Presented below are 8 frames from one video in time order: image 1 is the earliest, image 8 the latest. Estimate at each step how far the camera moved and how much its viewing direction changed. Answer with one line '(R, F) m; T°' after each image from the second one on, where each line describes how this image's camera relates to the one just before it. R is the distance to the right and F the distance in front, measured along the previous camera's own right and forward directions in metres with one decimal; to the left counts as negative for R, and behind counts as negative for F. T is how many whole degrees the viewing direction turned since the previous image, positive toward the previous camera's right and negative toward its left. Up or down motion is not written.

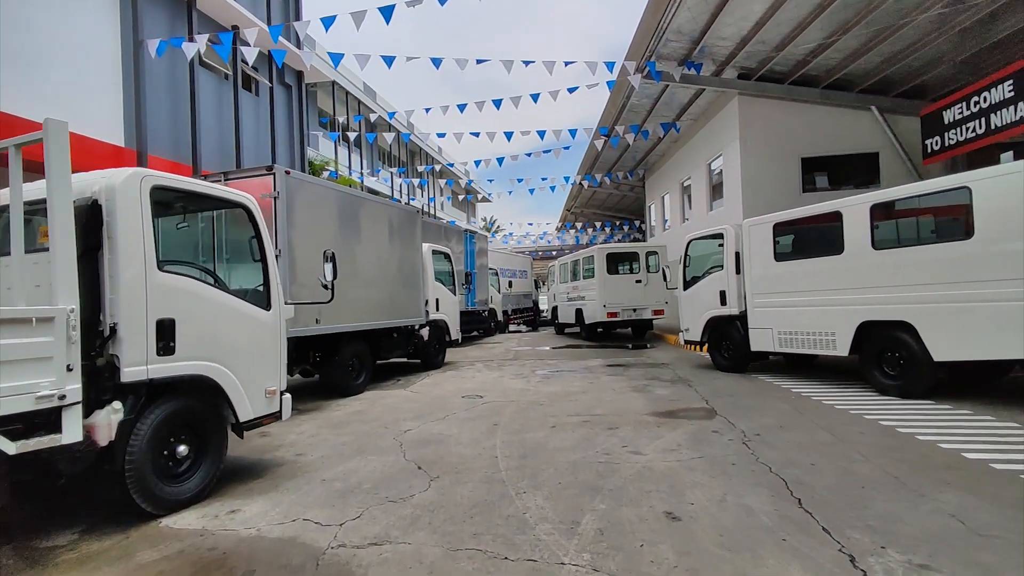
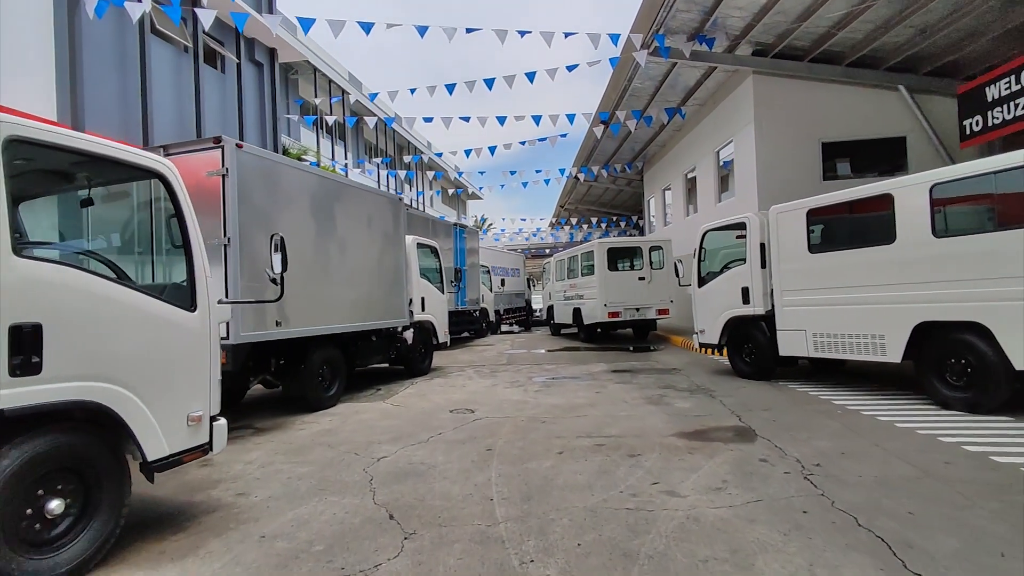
(-0.1, +1.1) m; +1°
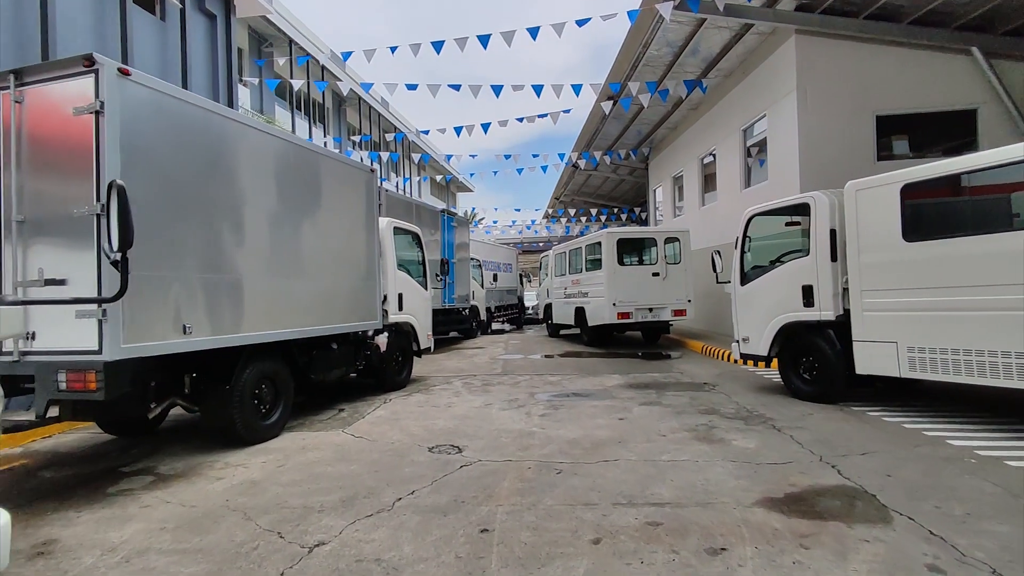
(-0.1, +1.7) m; +1°
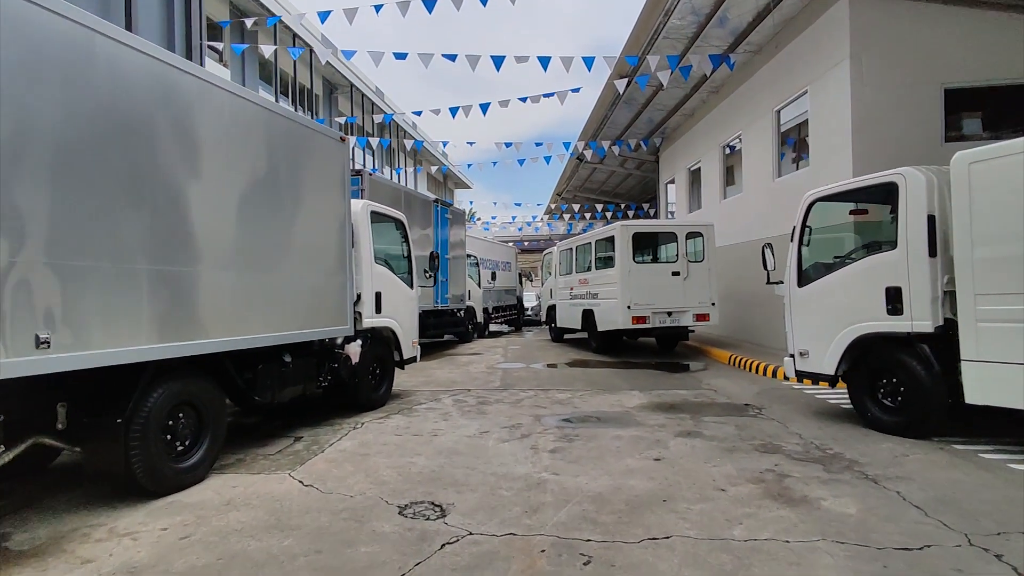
(-0.1, +1.4) m; 0°
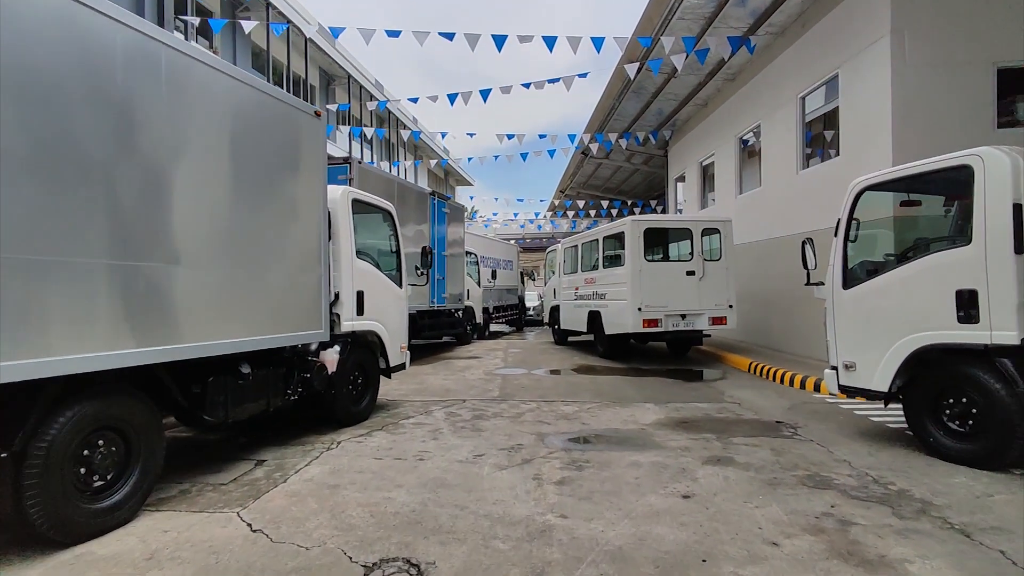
(0.0, +0.8) m; 0°
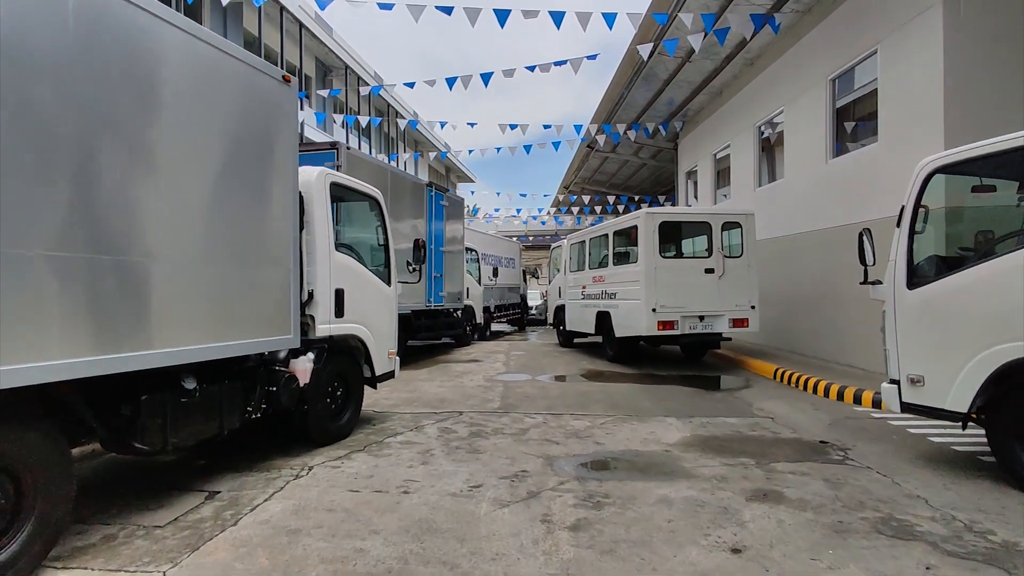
(0.0, +0.8) m; 0°
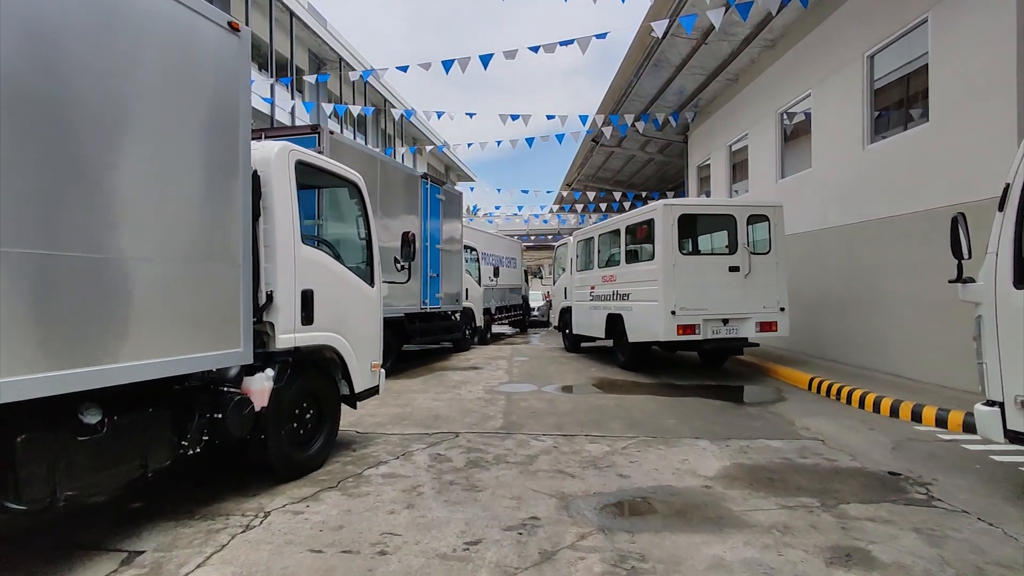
(0.0, +0.9) m; 0°
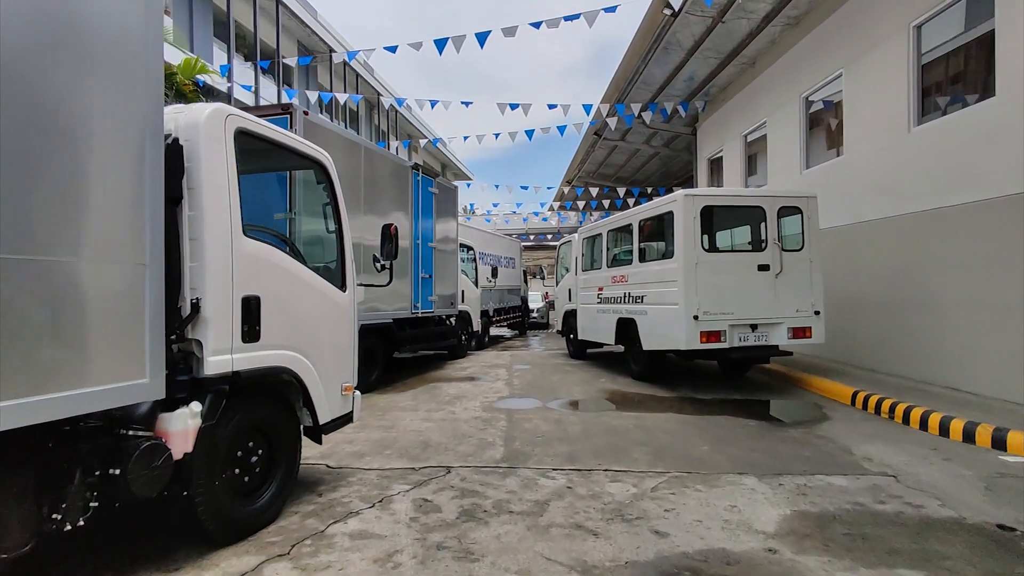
(0.0, +0.9) m; 0°
